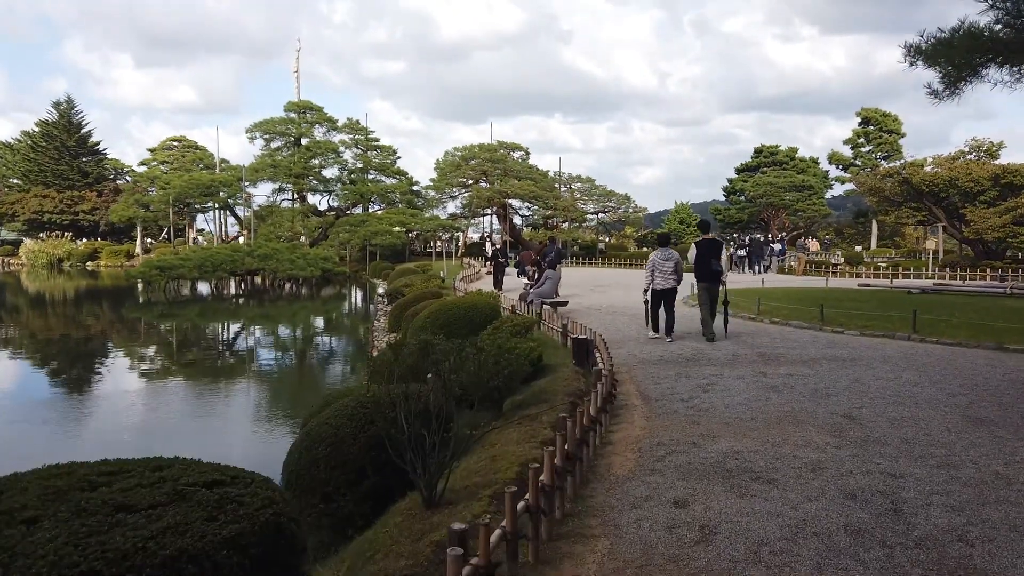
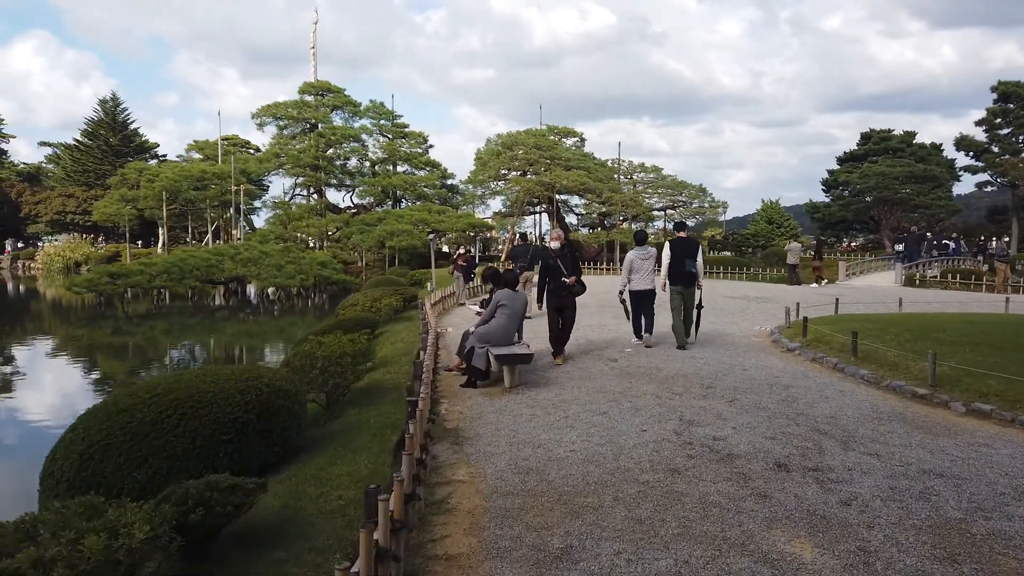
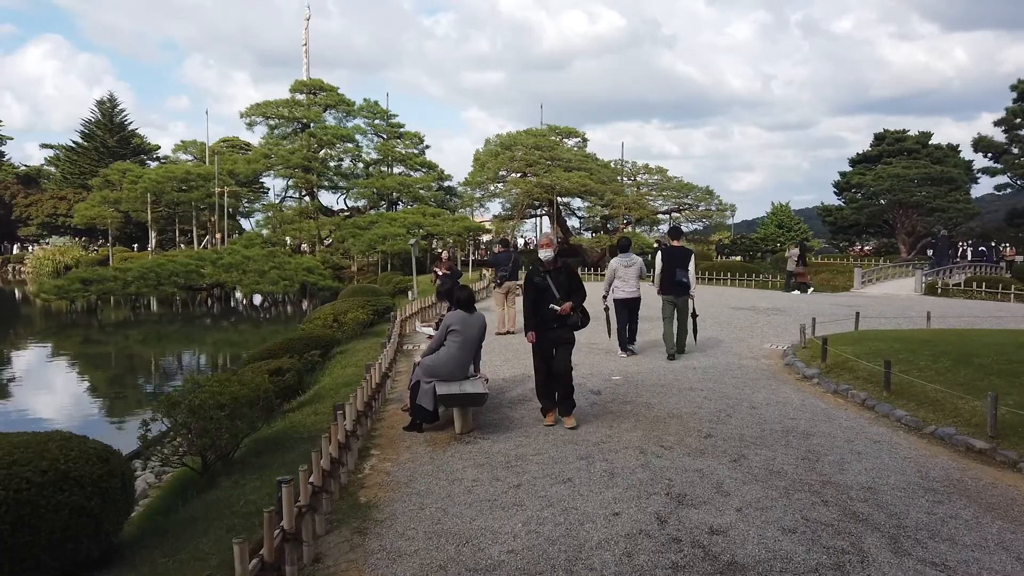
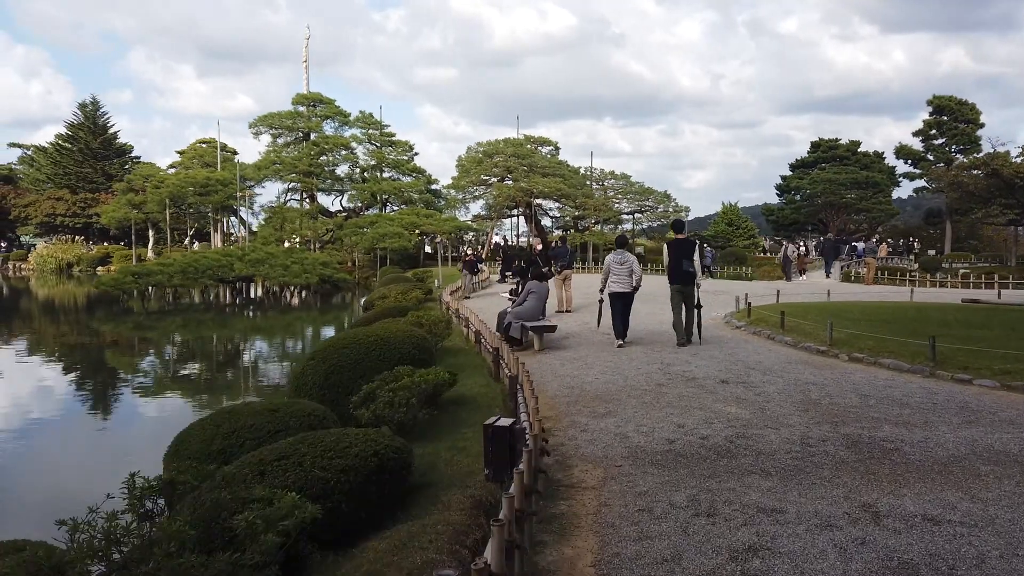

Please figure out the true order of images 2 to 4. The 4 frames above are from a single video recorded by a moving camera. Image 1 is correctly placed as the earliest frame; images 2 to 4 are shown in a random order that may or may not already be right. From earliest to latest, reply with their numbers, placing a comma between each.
4, 2, 3
